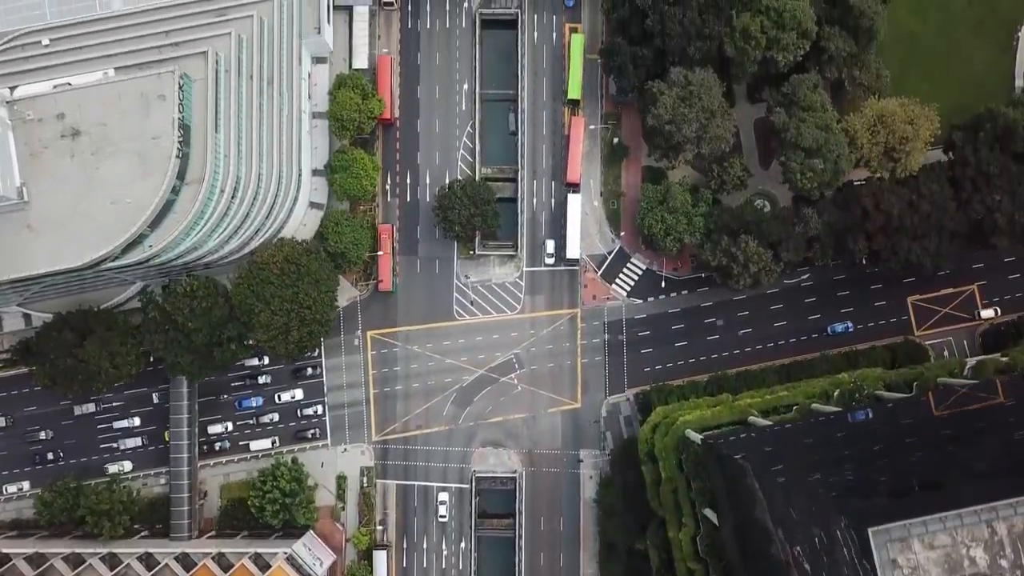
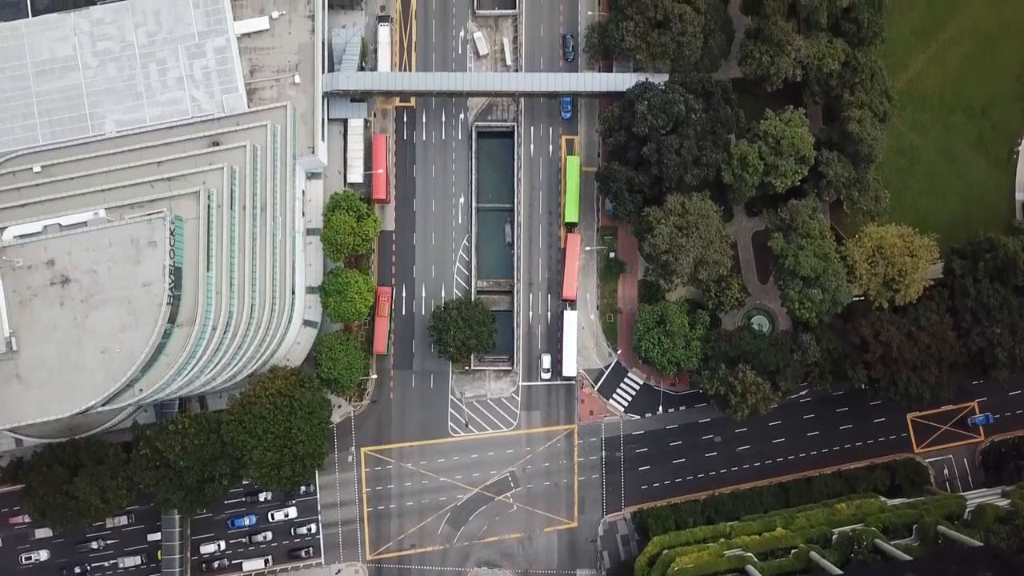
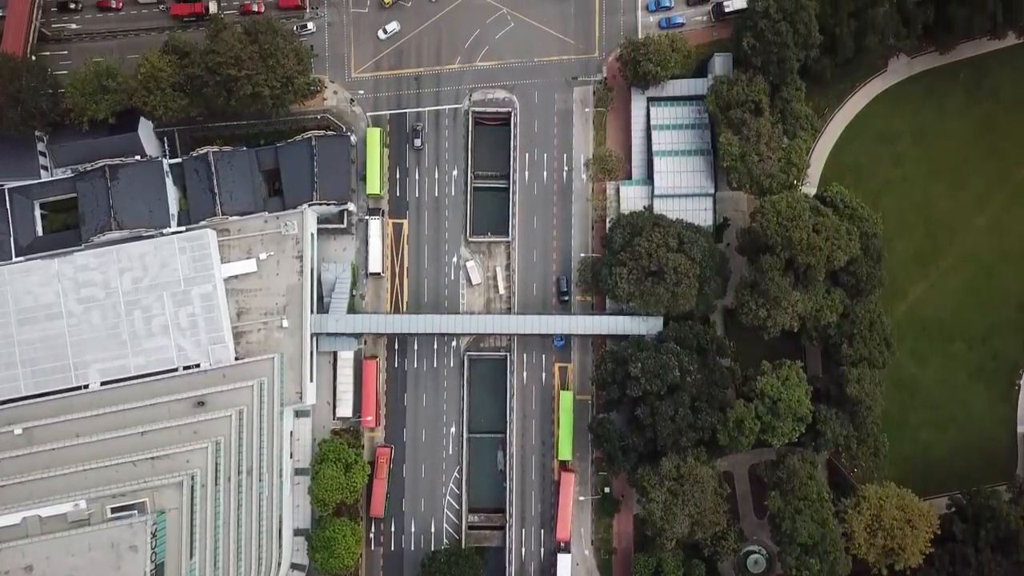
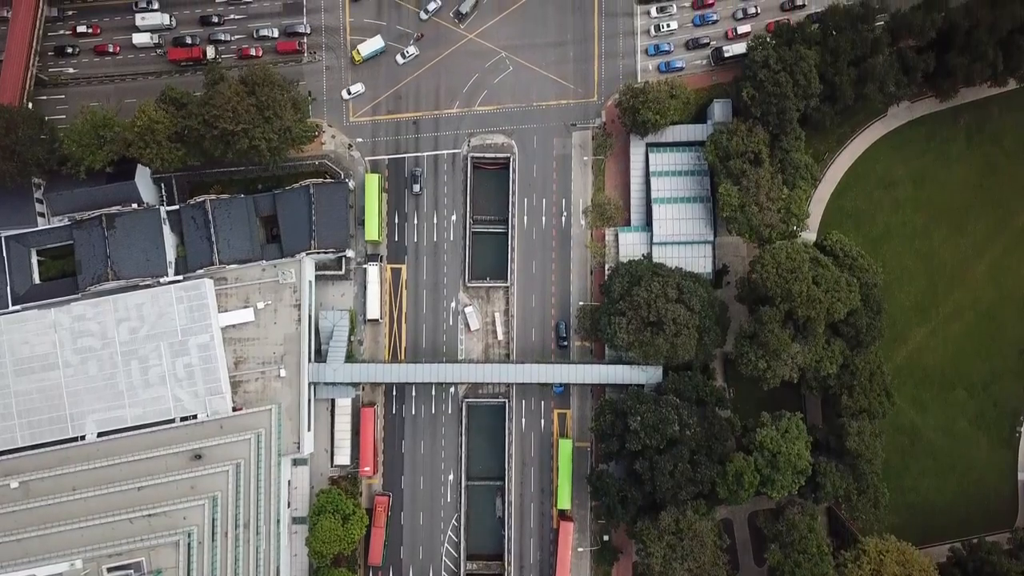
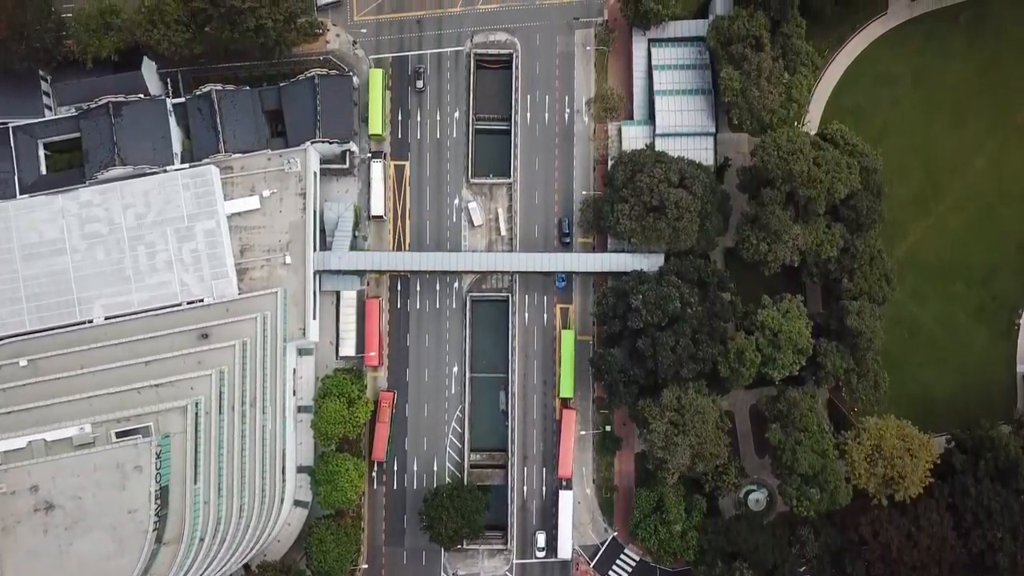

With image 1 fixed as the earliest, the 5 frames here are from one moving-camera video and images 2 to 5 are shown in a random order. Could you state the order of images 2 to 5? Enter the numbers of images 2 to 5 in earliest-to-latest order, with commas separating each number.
2, 5, 3, 4
